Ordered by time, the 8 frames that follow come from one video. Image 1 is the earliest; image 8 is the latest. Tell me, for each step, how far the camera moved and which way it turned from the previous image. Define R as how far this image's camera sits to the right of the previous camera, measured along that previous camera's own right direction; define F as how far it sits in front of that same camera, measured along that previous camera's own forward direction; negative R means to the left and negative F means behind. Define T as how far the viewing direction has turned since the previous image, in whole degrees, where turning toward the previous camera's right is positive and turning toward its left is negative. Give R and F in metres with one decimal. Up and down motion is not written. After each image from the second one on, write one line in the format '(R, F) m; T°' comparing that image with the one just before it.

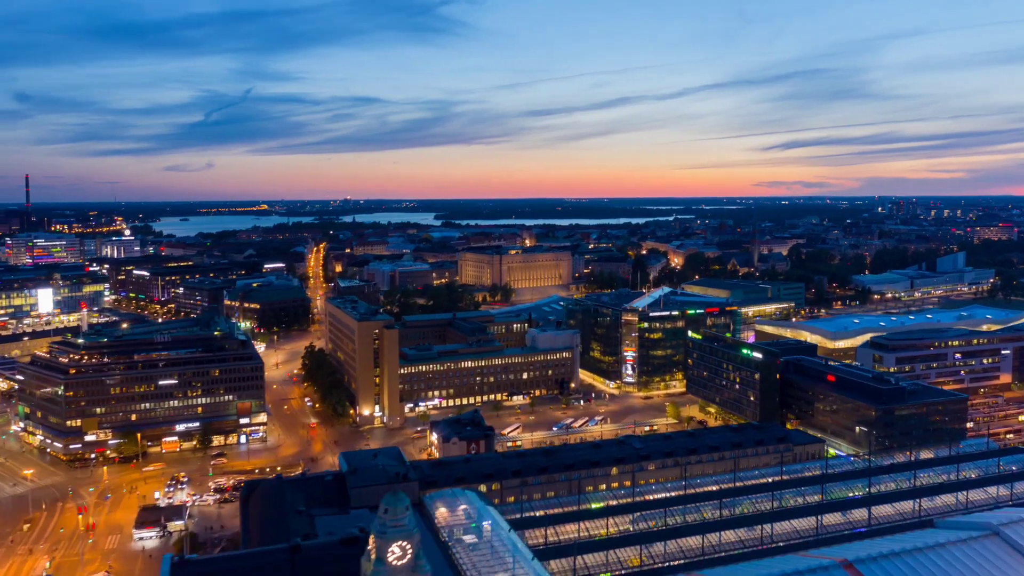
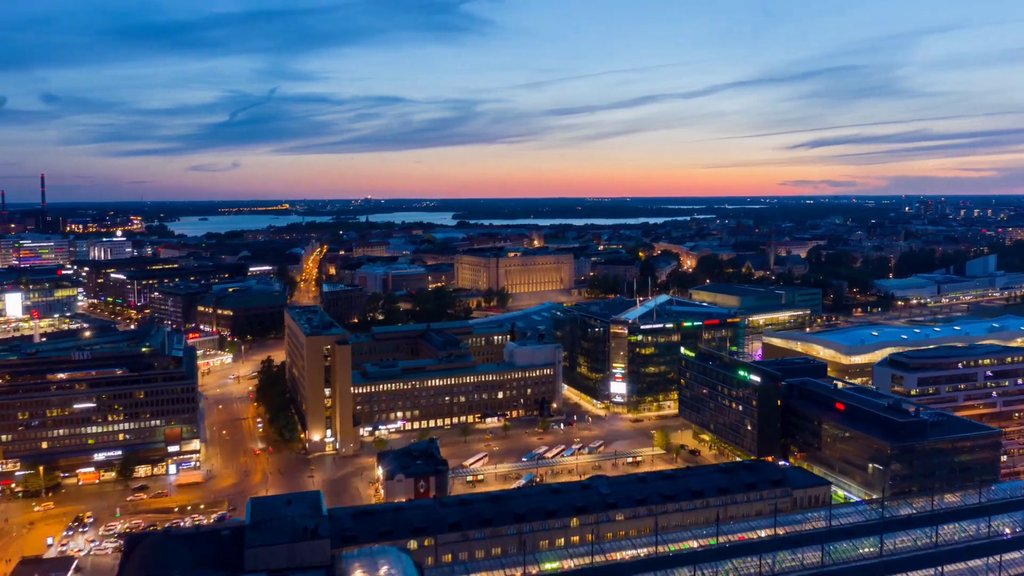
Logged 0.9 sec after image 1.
(+3.1, +5.6) m; -2°
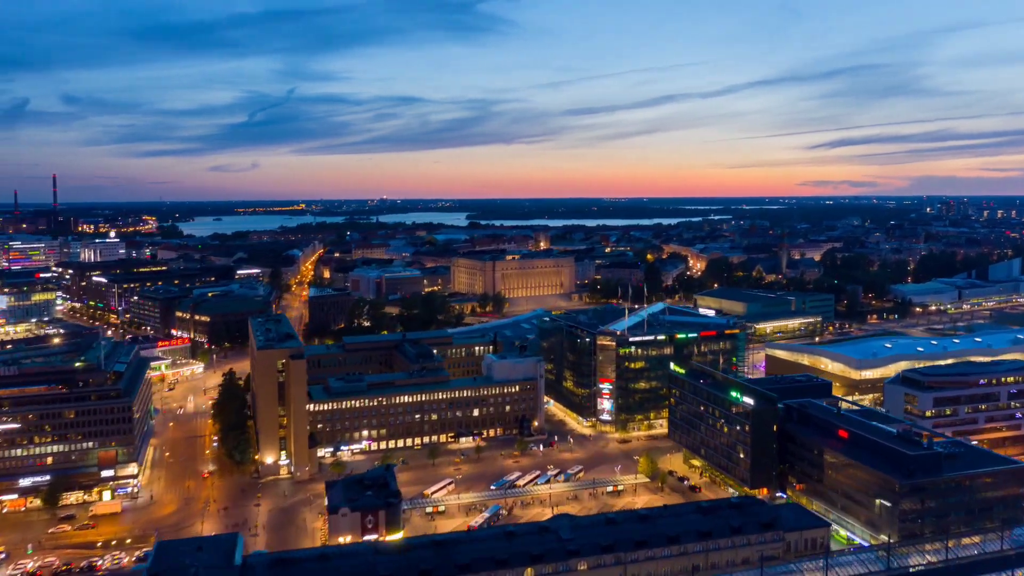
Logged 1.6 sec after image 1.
(+2.4, +4.0) m; -1°
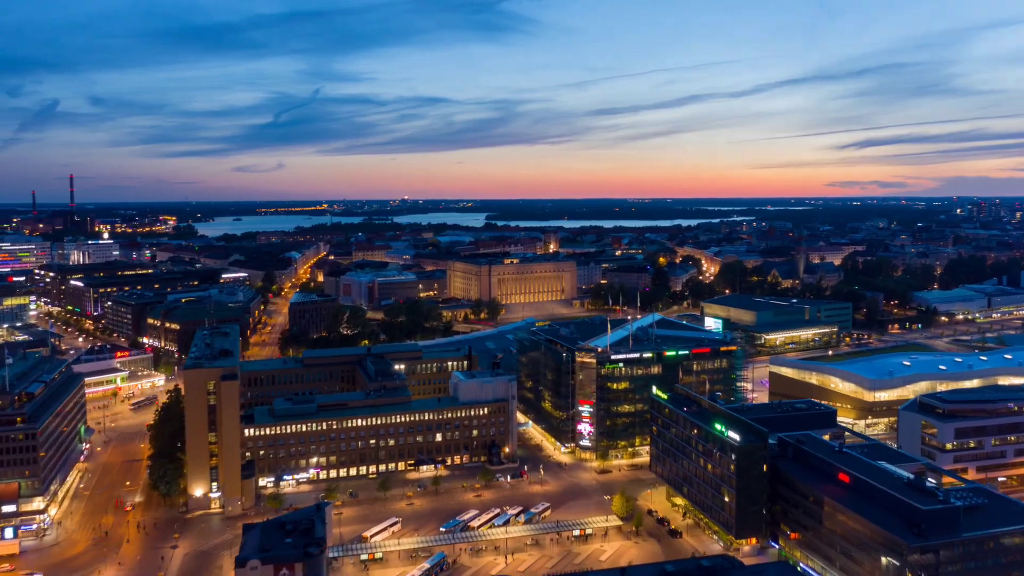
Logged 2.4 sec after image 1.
(+3.0, +4.8) m; -2°
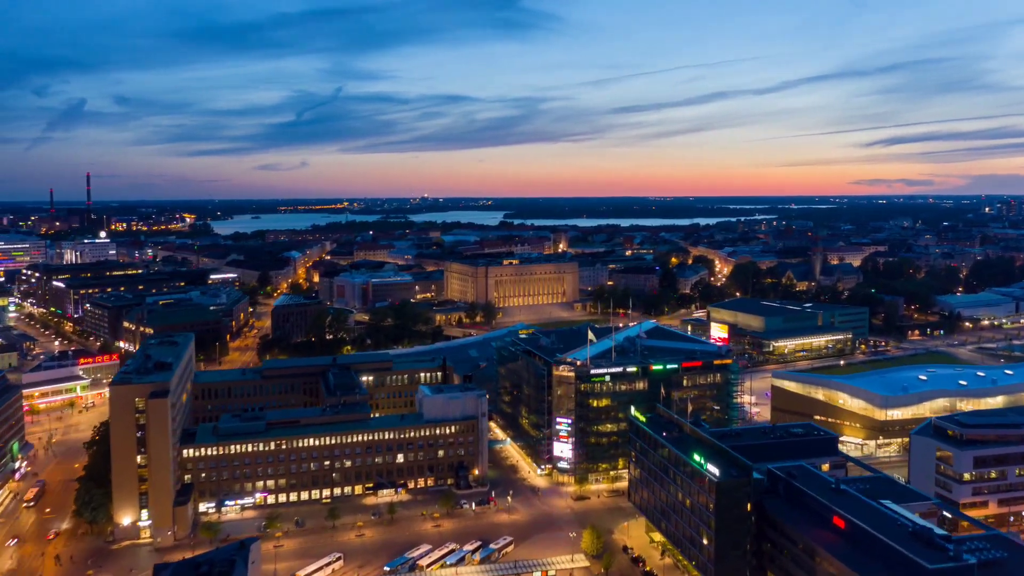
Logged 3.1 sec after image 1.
(+2.5, +3.9) m; -2°
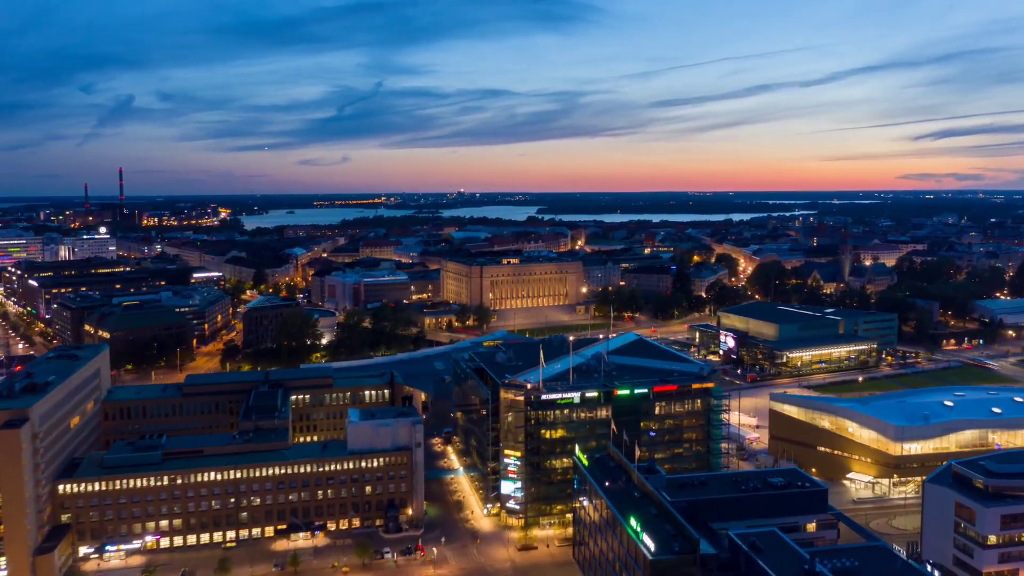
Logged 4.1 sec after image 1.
(+4.2, +5.8) m; -3°
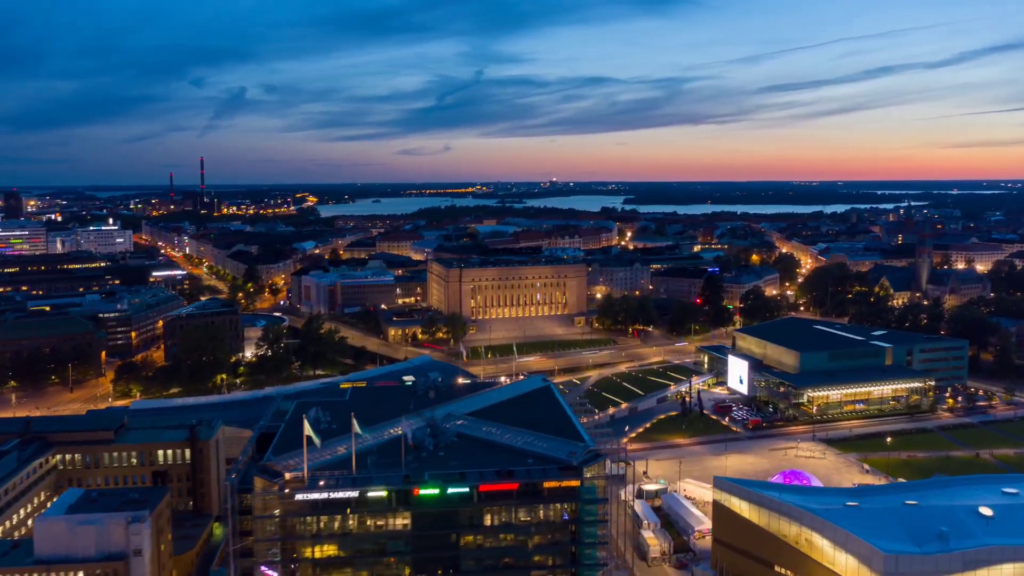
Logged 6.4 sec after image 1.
(+9.6, +12.4) m; -7°
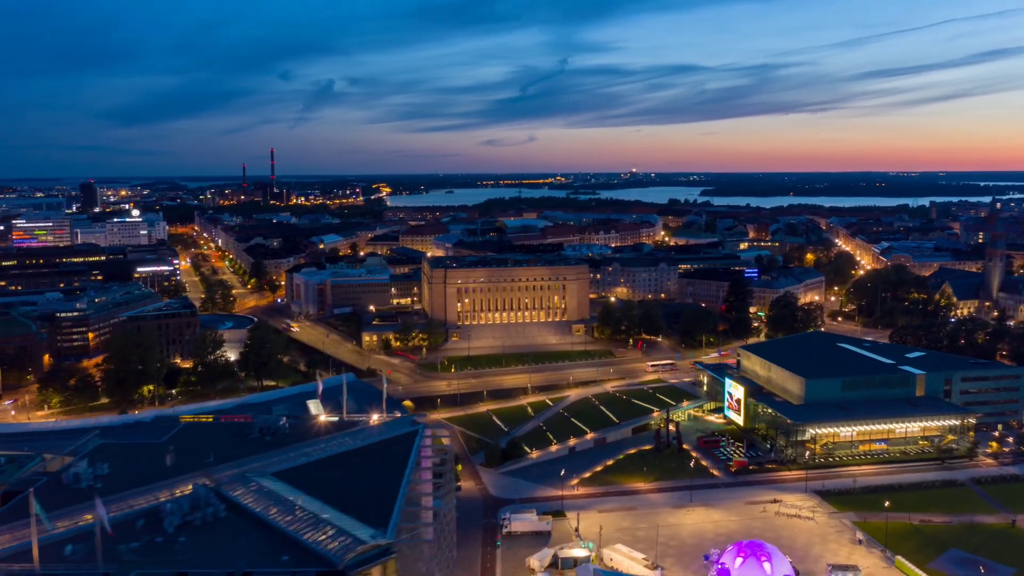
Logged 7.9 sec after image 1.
(+7.0, +7.1) m; -6°
